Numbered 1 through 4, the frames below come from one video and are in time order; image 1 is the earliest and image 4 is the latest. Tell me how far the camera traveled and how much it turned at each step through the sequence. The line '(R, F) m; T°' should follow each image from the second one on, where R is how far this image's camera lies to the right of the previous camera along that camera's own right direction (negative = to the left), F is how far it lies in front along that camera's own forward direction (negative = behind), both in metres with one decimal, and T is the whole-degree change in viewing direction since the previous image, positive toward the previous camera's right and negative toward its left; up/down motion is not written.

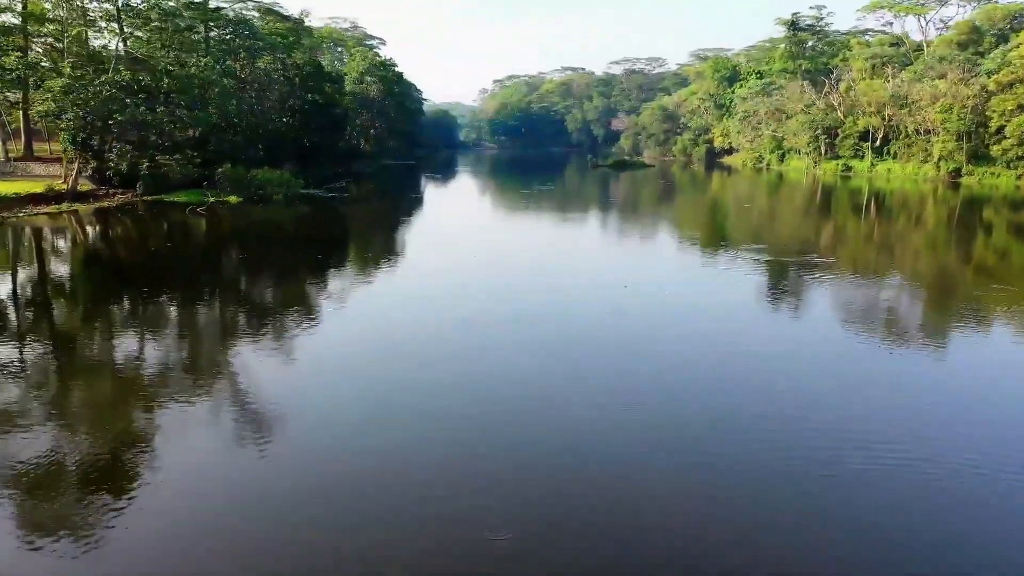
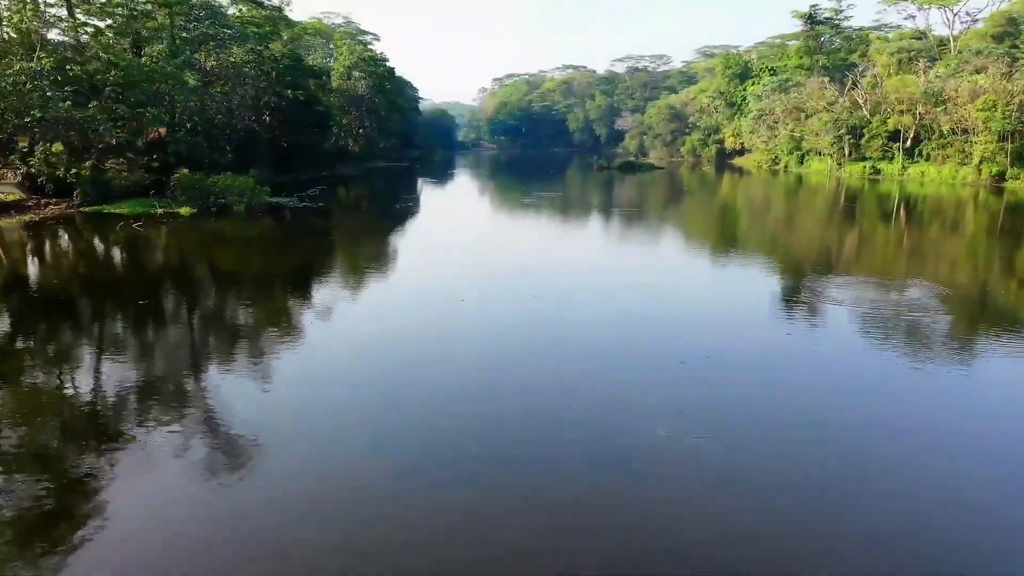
(0.0, +1.6) m; 0°
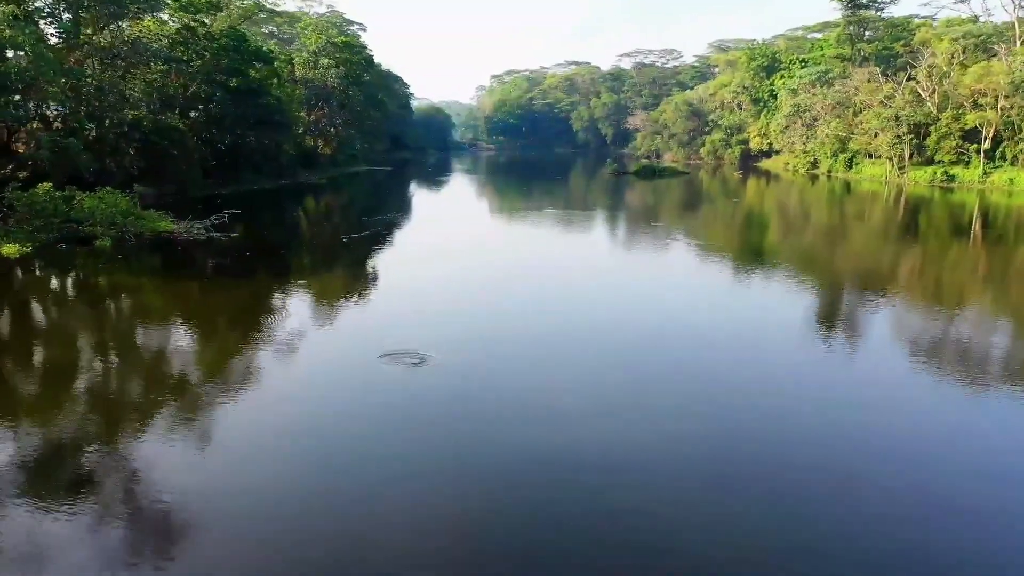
(0.0, +3.2) m; 0°
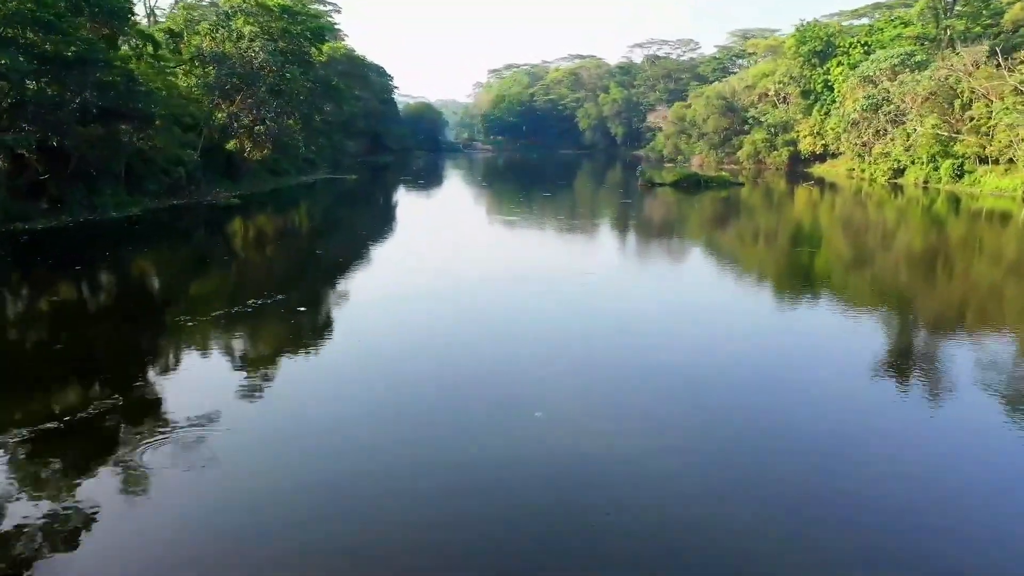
(0.0, +4.6) m; 0°
